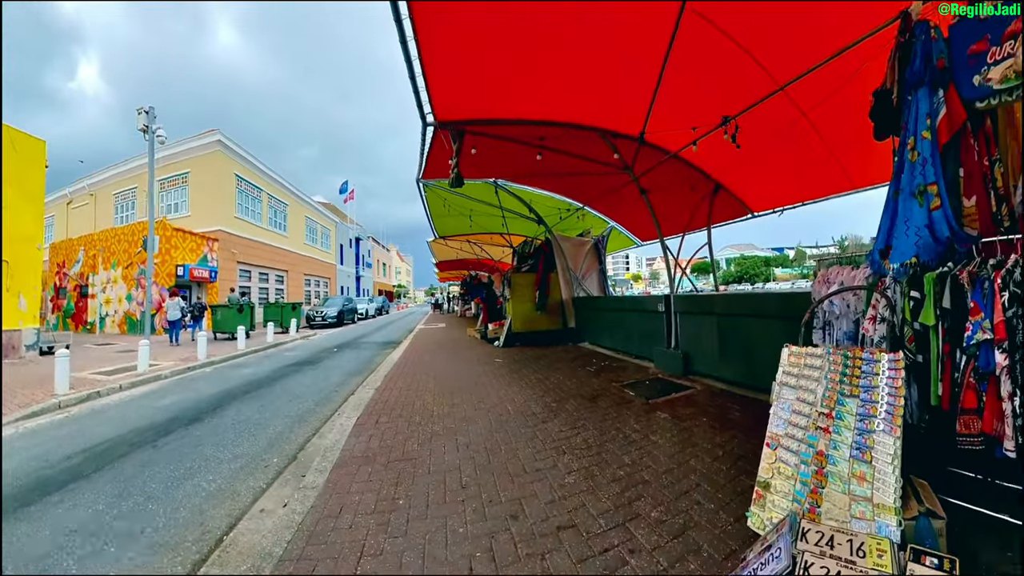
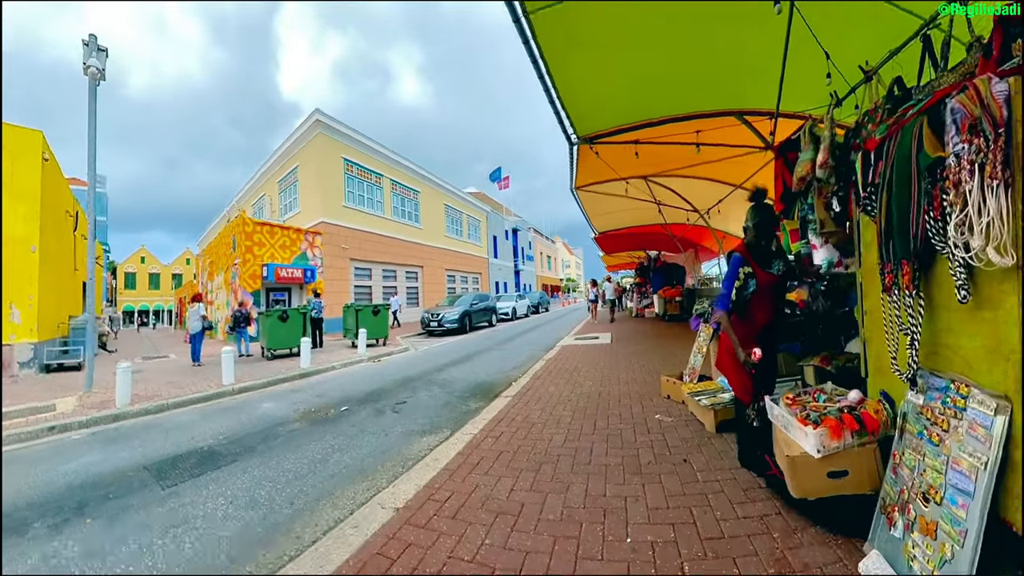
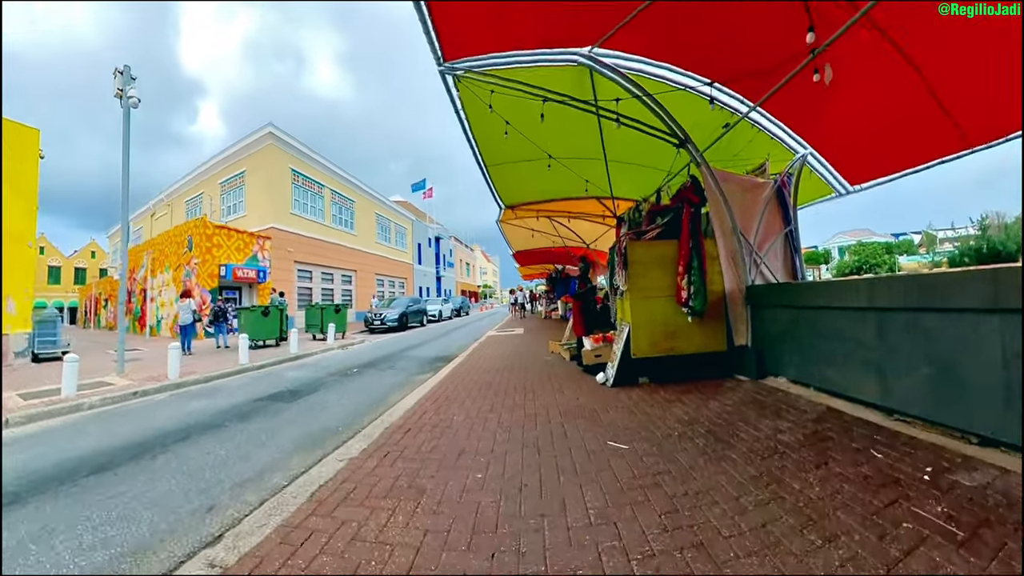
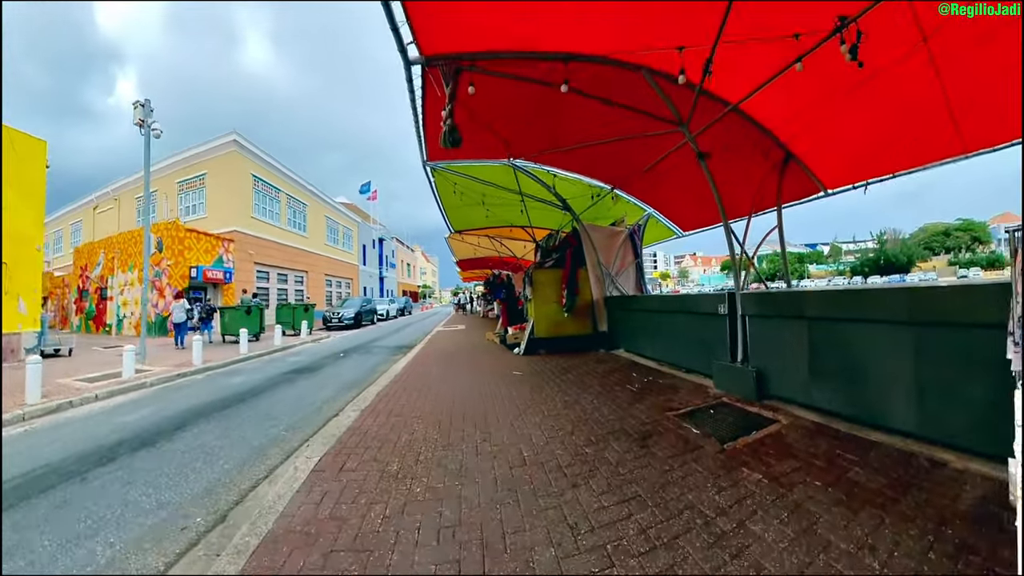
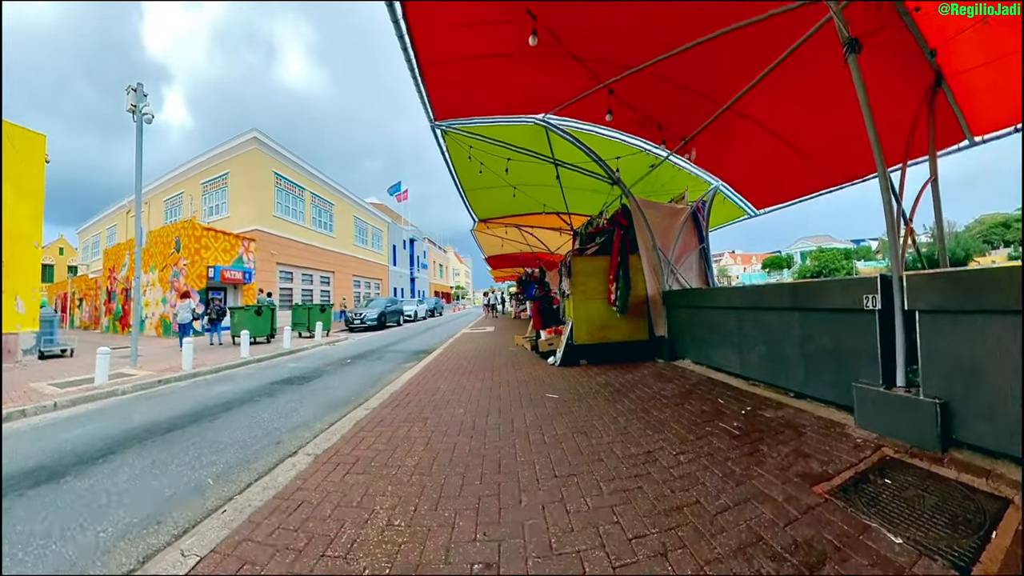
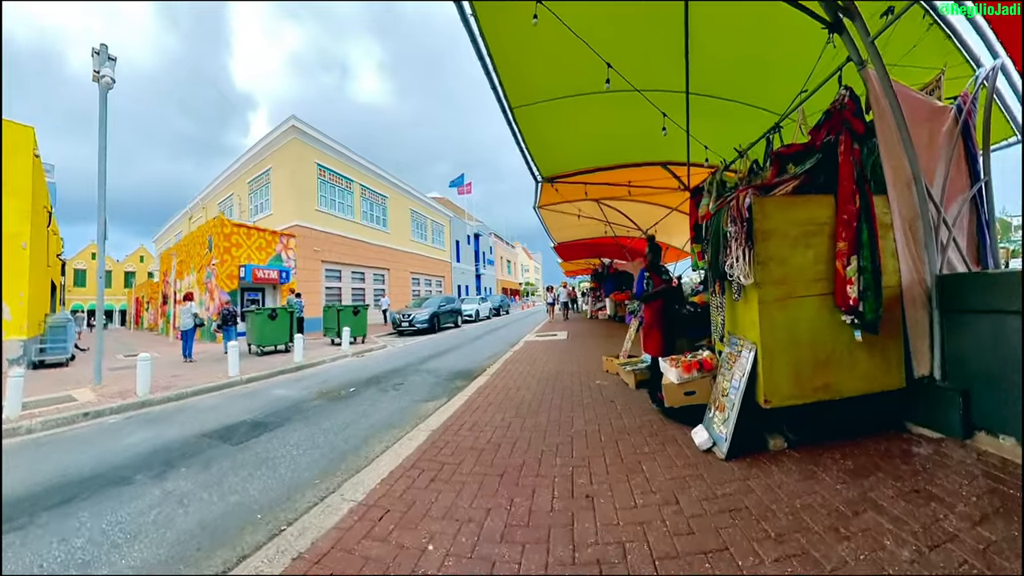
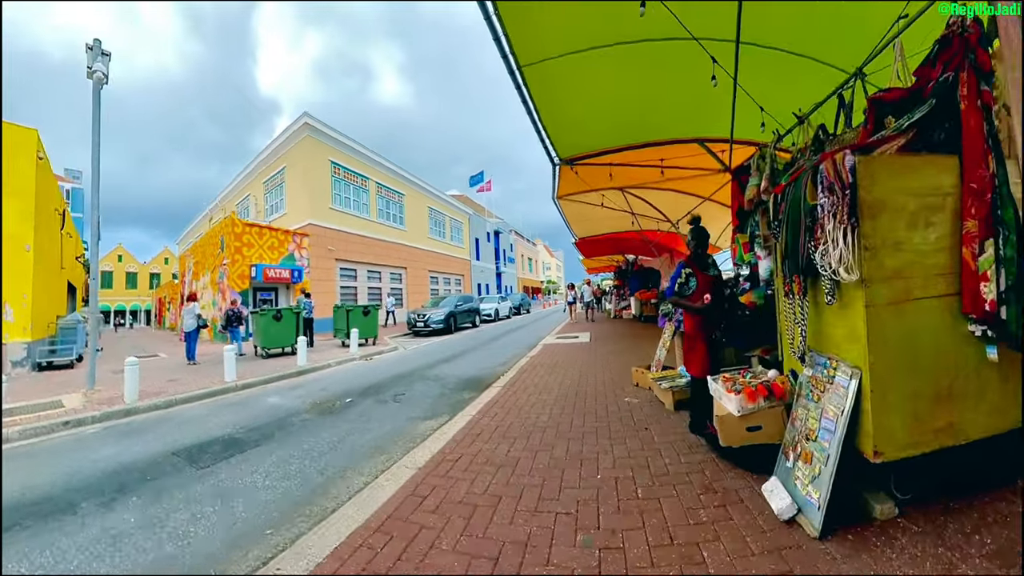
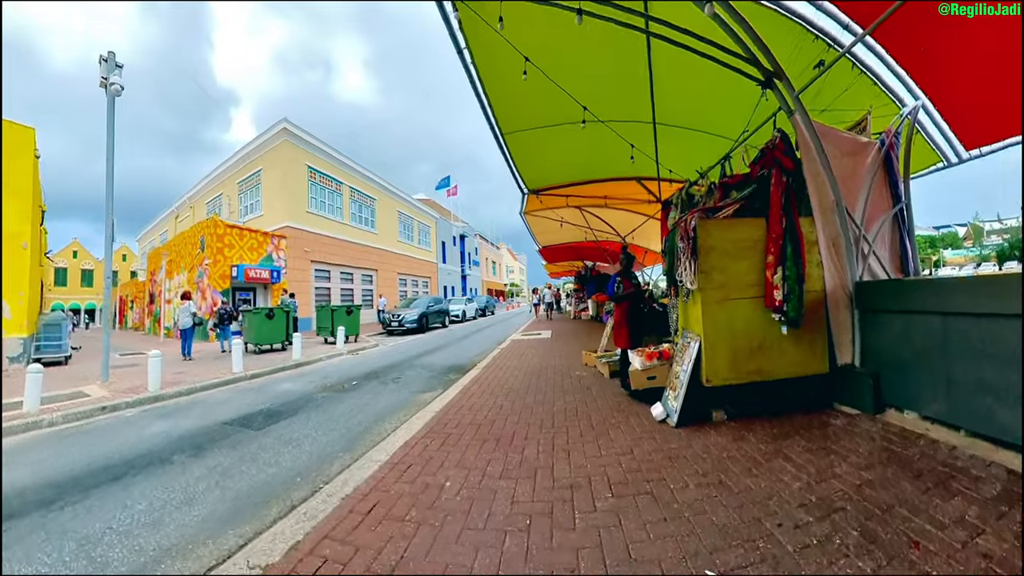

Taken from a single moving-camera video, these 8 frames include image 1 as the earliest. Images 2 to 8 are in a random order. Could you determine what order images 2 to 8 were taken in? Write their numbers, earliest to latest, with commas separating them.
4, 5, 3, 8, 6, 7, 2
